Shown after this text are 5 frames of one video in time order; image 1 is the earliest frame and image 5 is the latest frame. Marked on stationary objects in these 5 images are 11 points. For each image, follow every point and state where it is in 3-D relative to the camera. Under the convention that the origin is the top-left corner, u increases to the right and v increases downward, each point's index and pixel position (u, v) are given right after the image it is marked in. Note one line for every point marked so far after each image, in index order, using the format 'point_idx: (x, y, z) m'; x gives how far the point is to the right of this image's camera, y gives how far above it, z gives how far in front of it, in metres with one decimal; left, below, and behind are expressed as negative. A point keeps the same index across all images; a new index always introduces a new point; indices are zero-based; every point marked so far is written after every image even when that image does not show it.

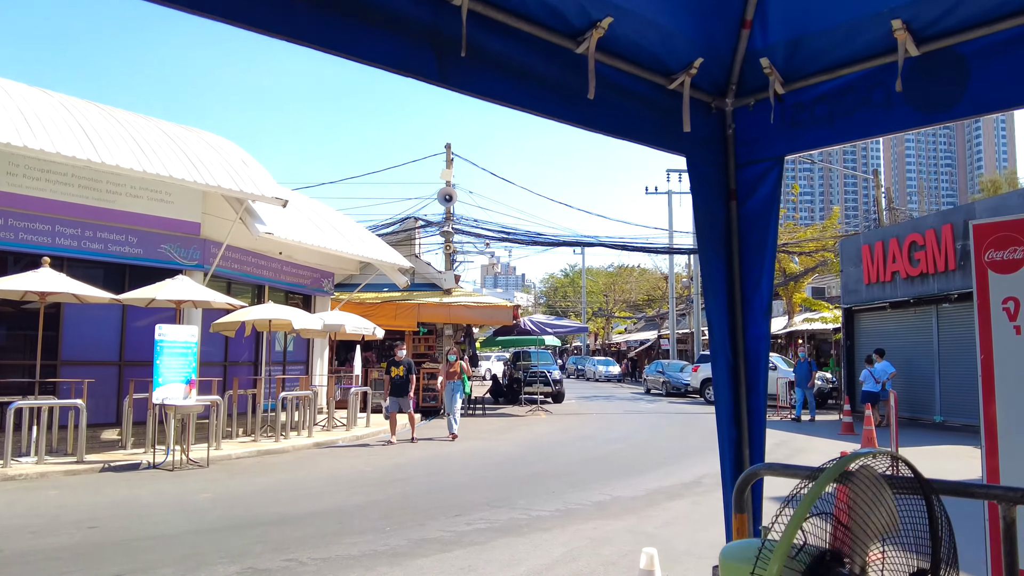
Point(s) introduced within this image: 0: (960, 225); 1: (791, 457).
0: (+8.8, +1.2, +15.6) m
1: (+3.9, -2.3, +11.0) m
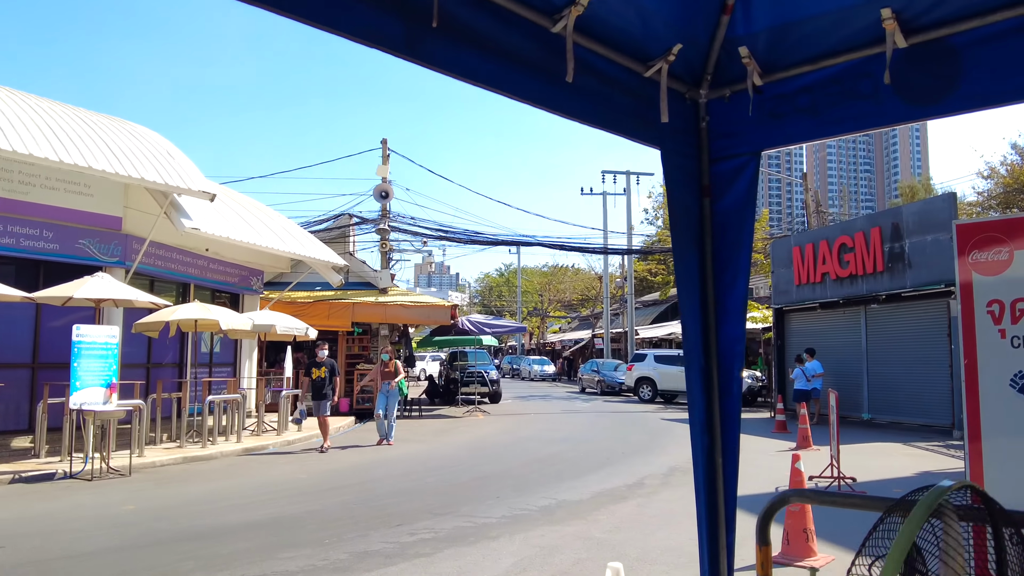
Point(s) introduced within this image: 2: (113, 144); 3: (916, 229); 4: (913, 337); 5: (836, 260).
0: (+7.6, +1.2, +16.1) m
1: (+3.0, -2.3, +11.1) m
2: (-5.9, +2.1, +11.8) m
3: (+7.8, +1.1, +15.3) m
4: (+7.9, -0.9, +15.5) m
5: (+7.2, +0.6, +17.5) m
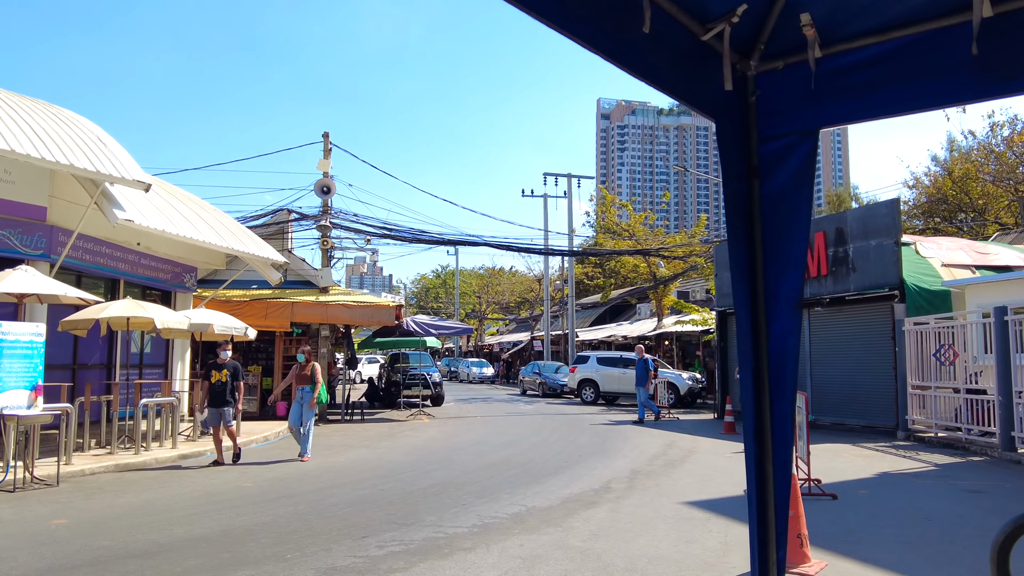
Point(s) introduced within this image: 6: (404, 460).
0: (+6.6, +1.1, +16.4) m
1: (+2.4, -2.3, +11.0) m
2: (-6.5, +2.2, +10.9) m
3: (+6.9, +1.1, +15.6) m
4: (+6.9, -1.0, +15.8) m
5: (+6.0, +0.5, +17.8) m
6: (-1.5, -2.4, +11.0) m
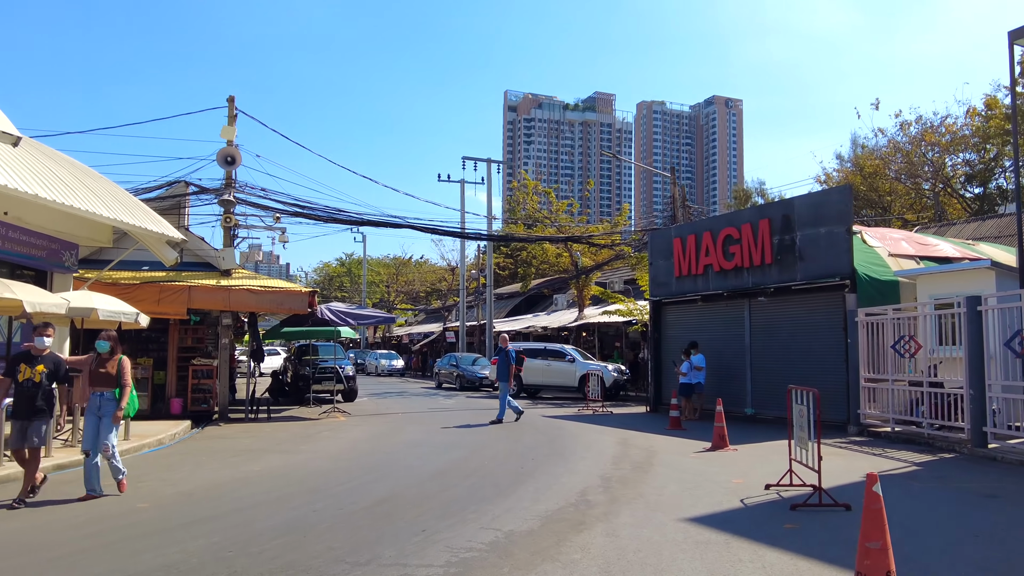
0: (+5.3, +1.4, +15.8) m
1: (+1.7, -2.1, +9.9) m
2: (-7.1, +2.5, +8.7) m
3: (+5.6, +1.3, +15.0) m
4: (+5.6, -0.8, +15.2) m
5: (+4.5, +0.8, +17.1) m
6: (-2.2, -2.1, +9.5) m
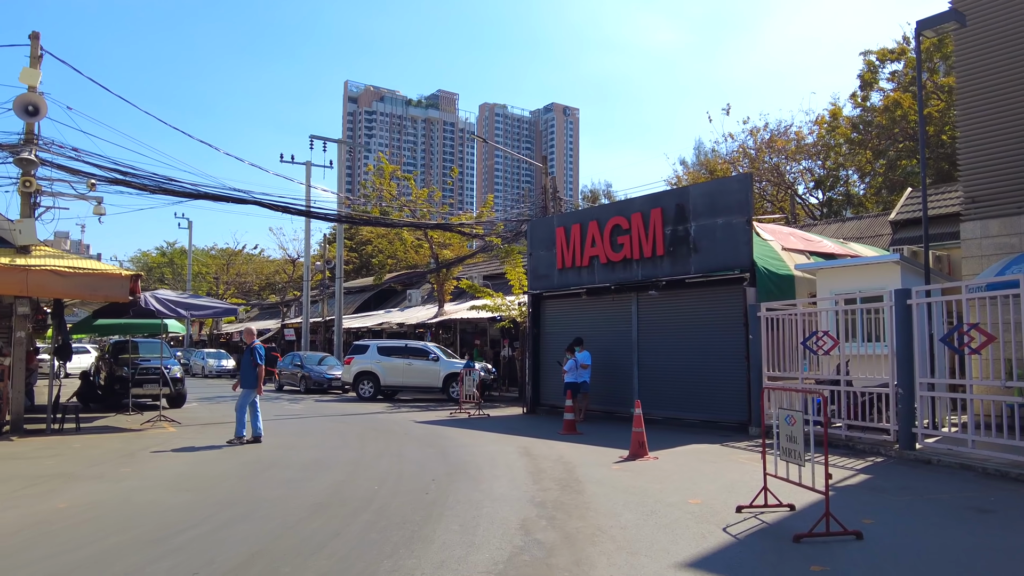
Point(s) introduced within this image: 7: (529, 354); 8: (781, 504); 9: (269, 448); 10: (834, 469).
0: (+3.0, +1.5, +14.8) m
1: (+0.7, -2.0, +8.3) m
2: (-7.7, +2.8, +5.4) m
3: (+3.5, +1.4, +14.2) m
4: (+3.4, -0.7, +14.3) m
5: (+1.9, +0.9, +15.9) m
6: (-3.1, -1.9, +7.1) m
7: (+0.4, -1.5, +17.8) m
8: (+2.1, -1.7, +6.3) m
9: (-3.4, -2.2, +11.2) m
10: (+3.5, -2.0, +8.6) m
